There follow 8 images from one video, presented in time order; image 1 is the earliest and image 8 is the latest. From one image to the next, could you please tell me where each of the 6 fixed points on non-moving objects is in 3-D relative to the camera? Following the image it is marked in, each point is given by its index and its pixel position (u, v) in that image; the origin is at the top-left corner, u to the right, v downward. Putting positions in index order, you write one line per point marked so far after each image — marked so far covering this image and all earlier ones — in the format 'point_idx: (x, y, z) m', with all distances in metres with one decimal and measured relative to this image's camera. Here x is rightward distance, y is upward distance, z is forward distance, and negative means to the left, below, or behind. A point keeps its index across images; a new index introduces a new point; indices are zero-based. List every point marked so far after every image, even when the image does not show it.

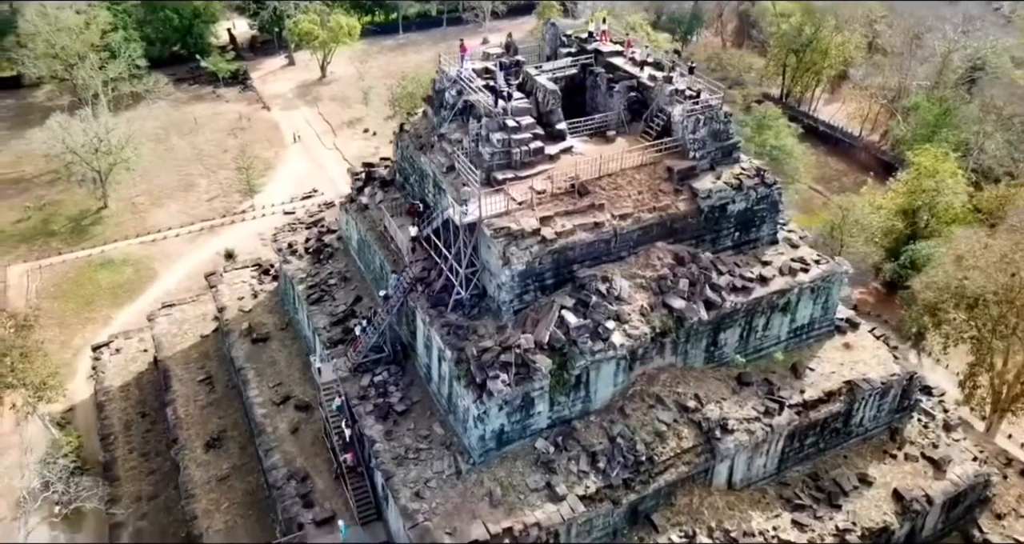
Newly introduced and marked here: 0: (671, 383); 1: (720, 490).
0: (+3.4, -2.4, +16.0) m
1: (+4.5, -4.7, +16.2) m
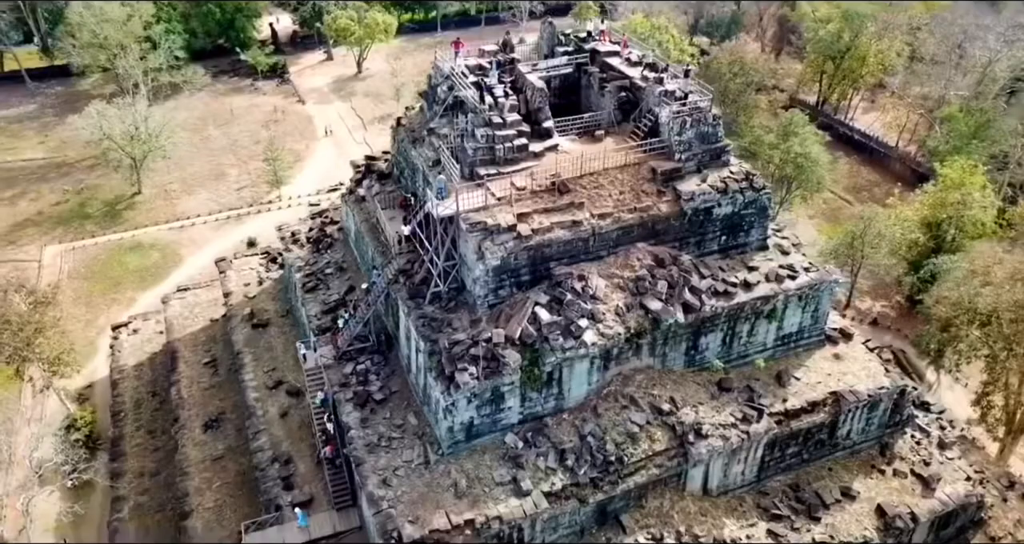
0: (+2.8, -2.4, +15.9) m
1: (+3.9, -4.8, +16.1) m
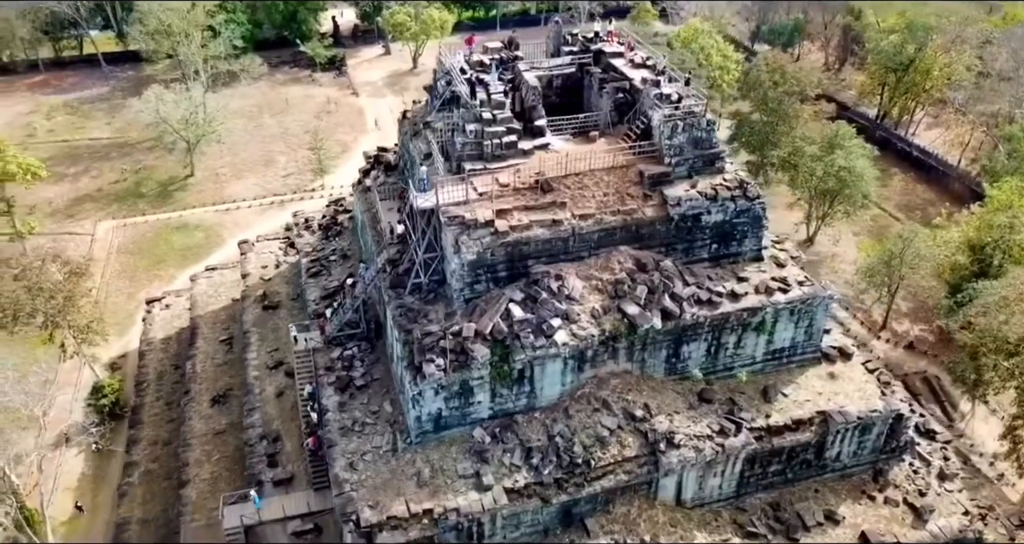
0: (+2.3, -2.5, +15.8) m
1: (+3.3, -4.9, +15.9) m
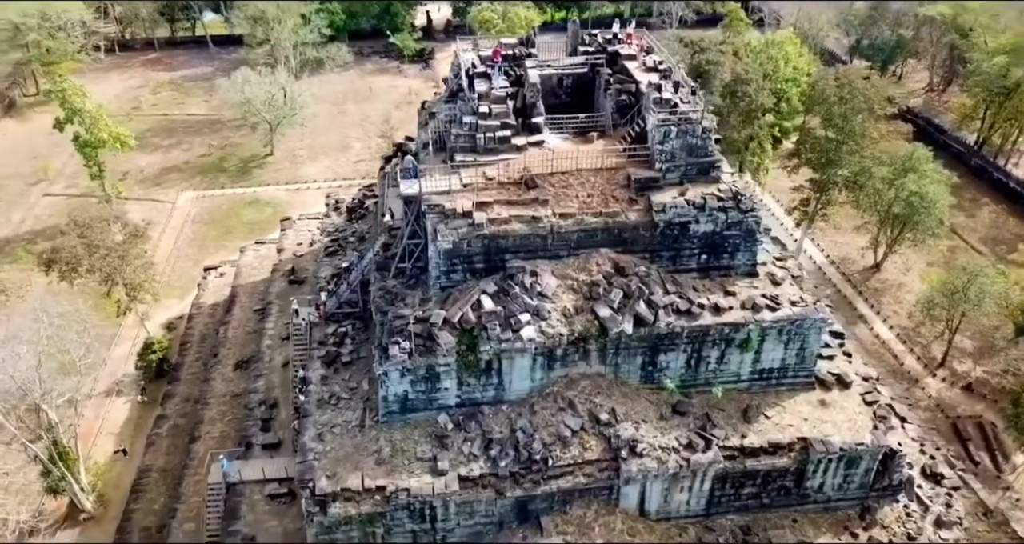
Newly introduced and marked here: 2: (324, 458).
0: (+1.6, -2.5, +15.7) m
1: (+2.4, -5.1, +15.7) m
2: (-3.8, -3.8, +15.2) m
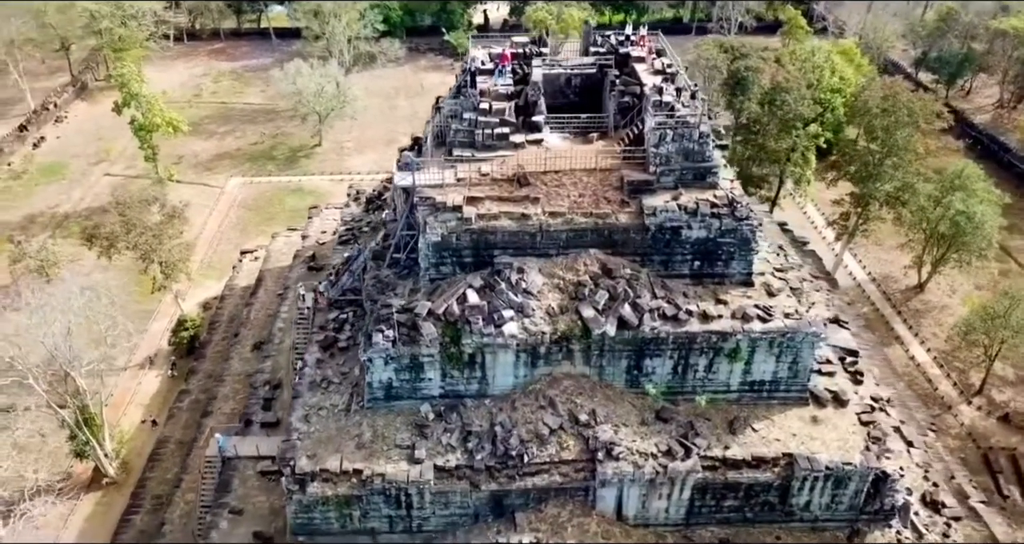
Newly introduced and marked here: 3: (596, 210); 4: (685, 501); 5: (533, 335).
0: (+1.3, -2.5, +15.7) m
1: (+1.9, -5.1, +15.6) m
2: (-4.3, -3.5, +15.6) m
3: (+1.7, +1.3, +15.4) m
4: (+3.6, -4.8, +15.6) m
5: (+0.4, -1.3, +15.0) m
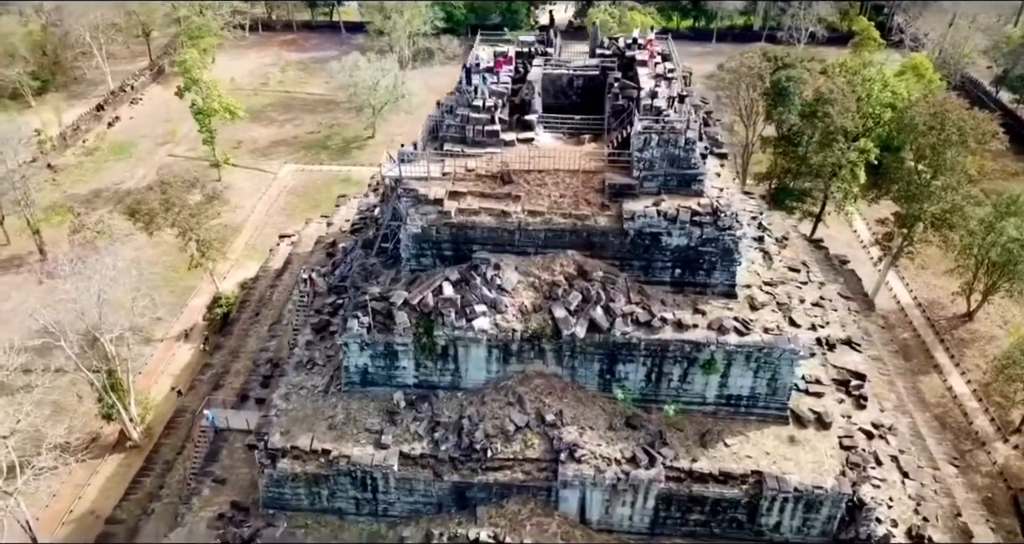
0: (+0.7, -2.5, +15.7) m
1: (+1.1, -5.1, +15.6) m
2: (-4.9, -3.1, +16.2) m
3: (+1.3, +1.2, +15.3) m
4: (+2.8, -4.9, +15.5) m
5: (-0.2, -1.2, +15.1) m
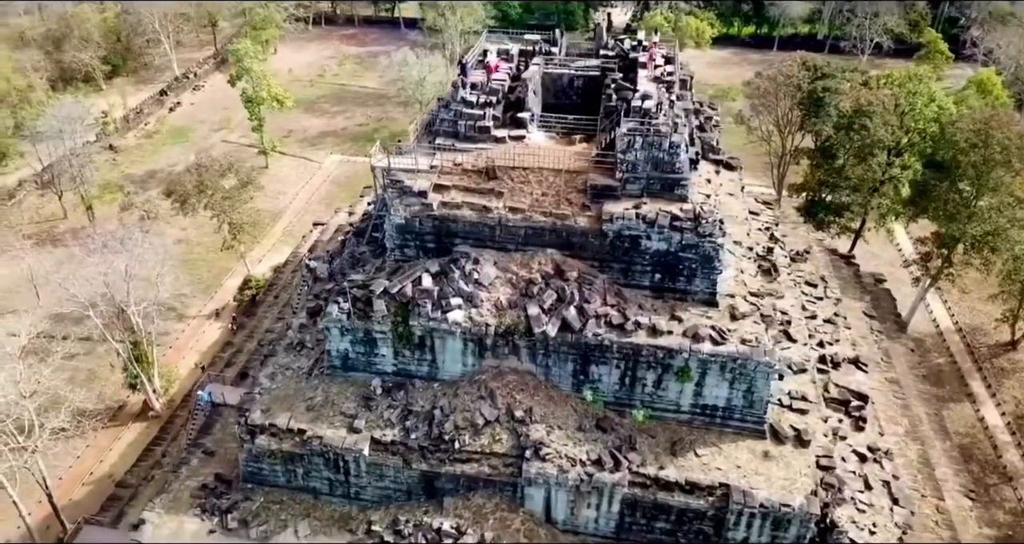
0: (+0.1, -2.4, +15.8) m
1: (+0.4, -5.1, +15.6) m
2: (-5.5, -2.7, +16.7) m
3: (+0.9, +1.3, +15.4) m
4: (+2.1, -5.0, +15.4) m
5: (-0.7, -1.1, +15.2) m
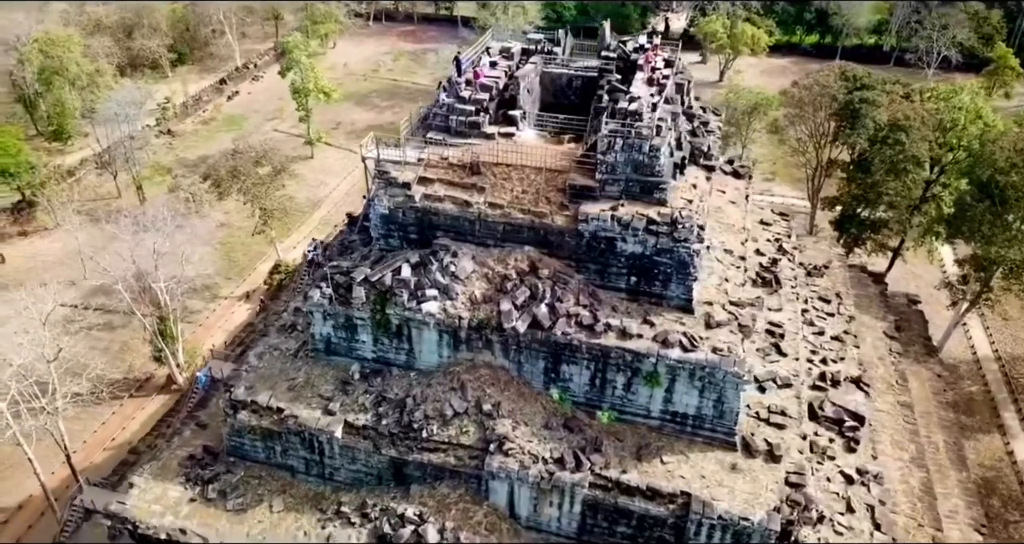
0: (-0.5, -2.3, +15.9) m
1: (-0.4, -5.0, +15.7) m
2: (-6.0, -2.3, +17.3) m
3: (+0.5, +1.3, +15.4) m
4: (+1.3, -5.0, +15.3) m
5: (-1.3, -0.9, +15.5) m
